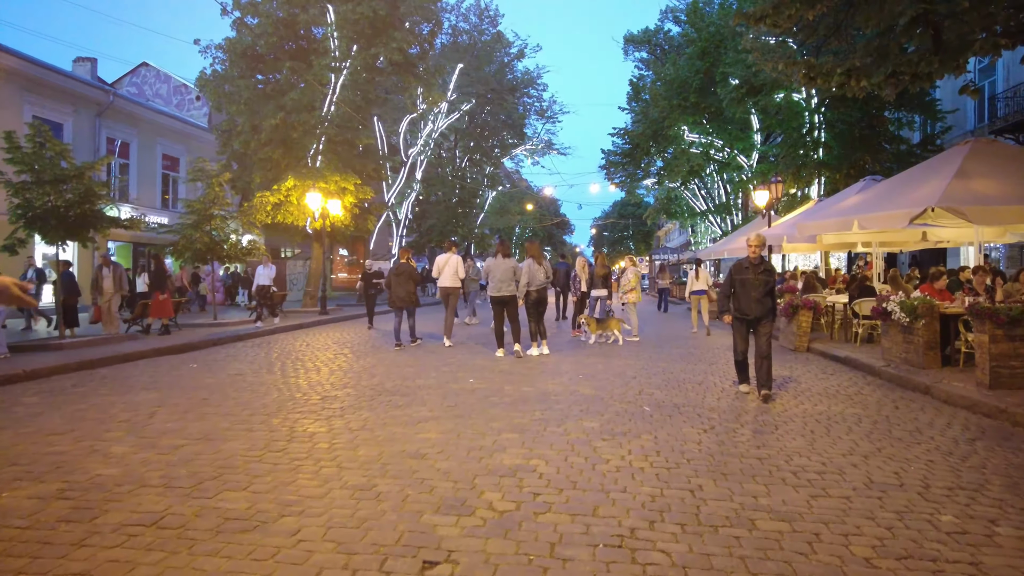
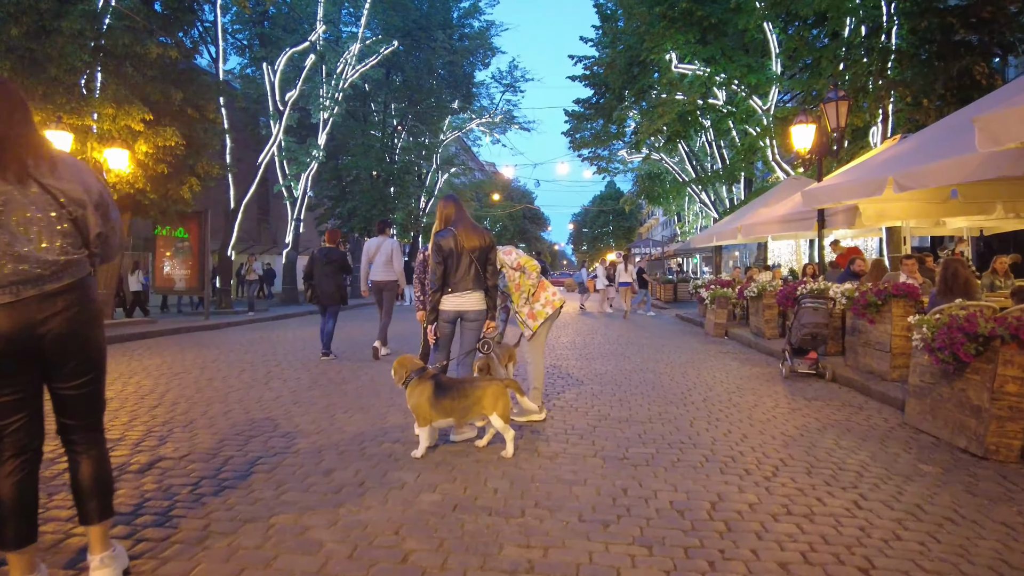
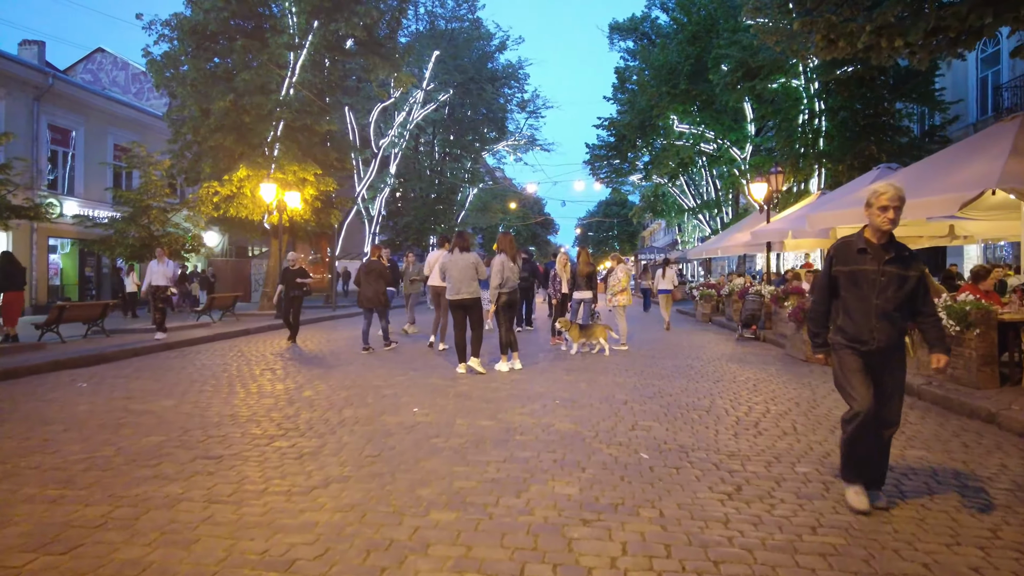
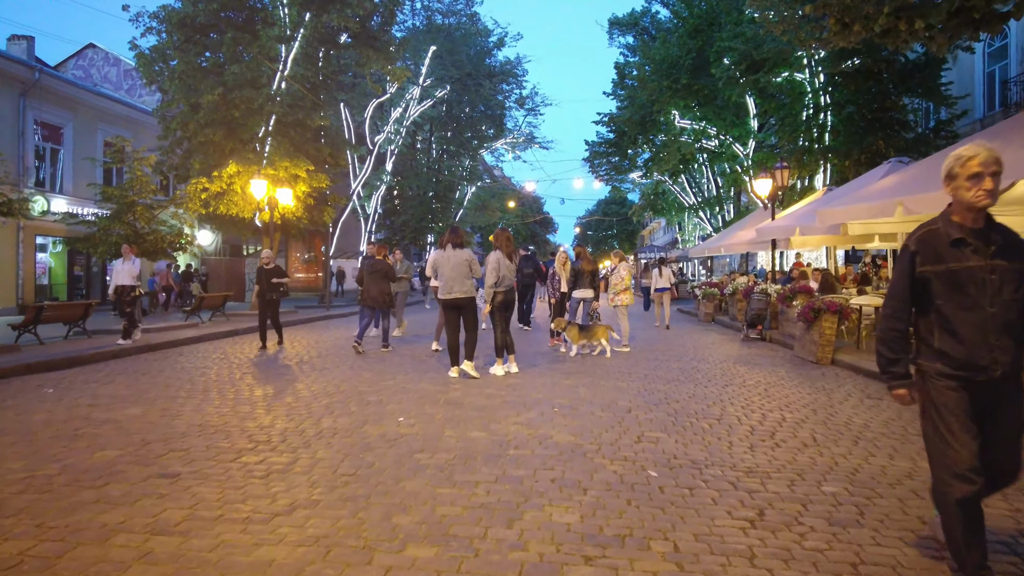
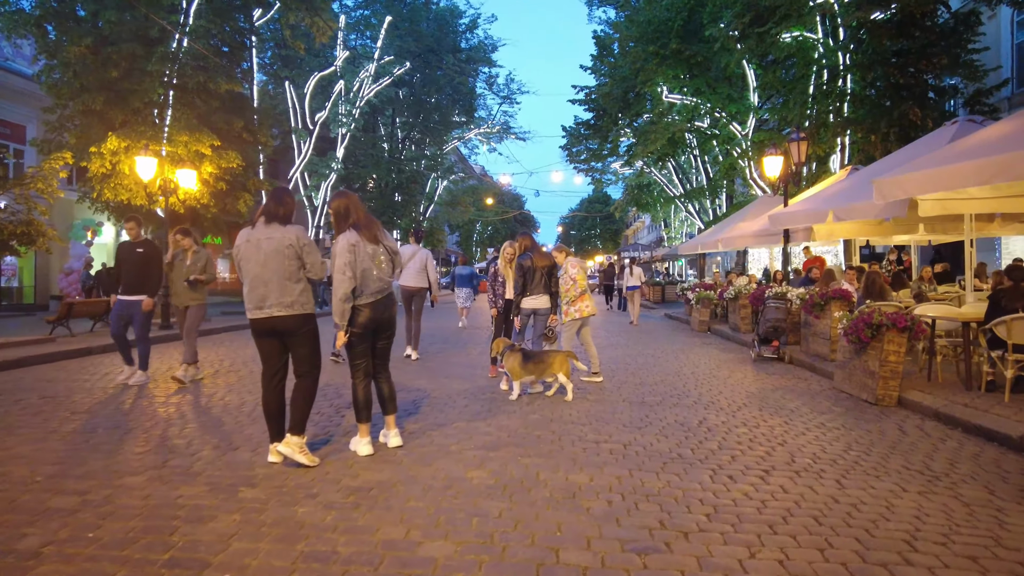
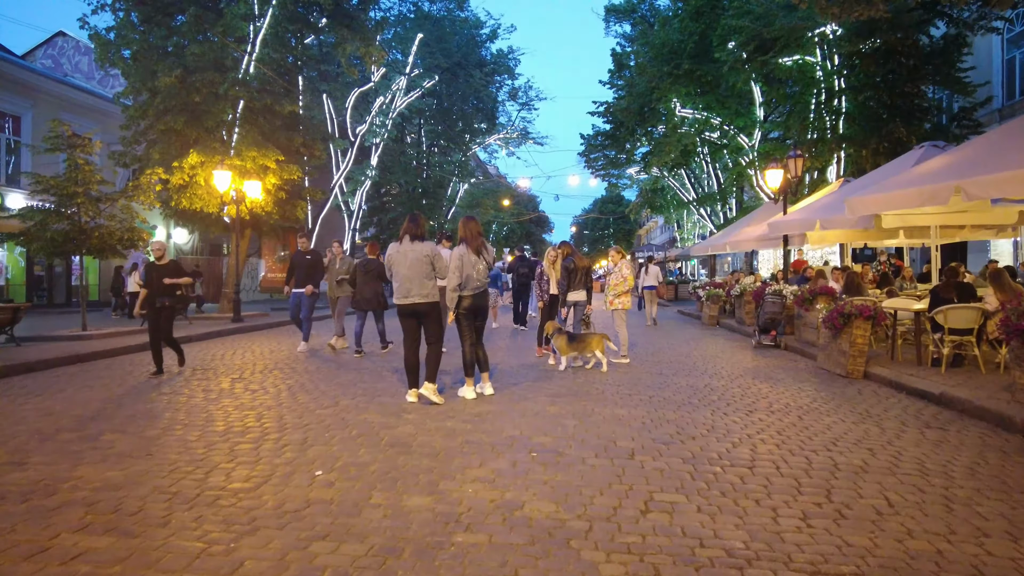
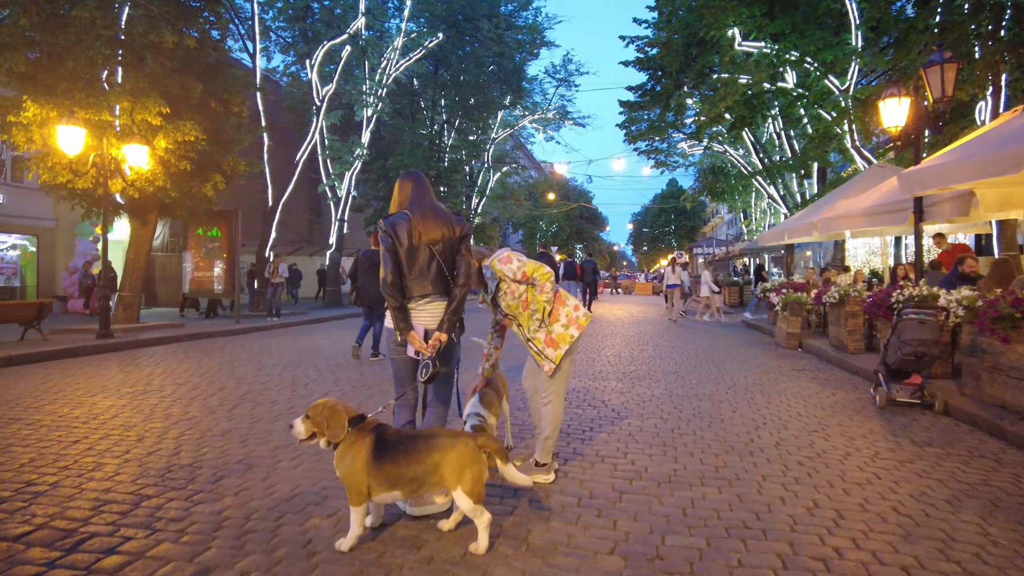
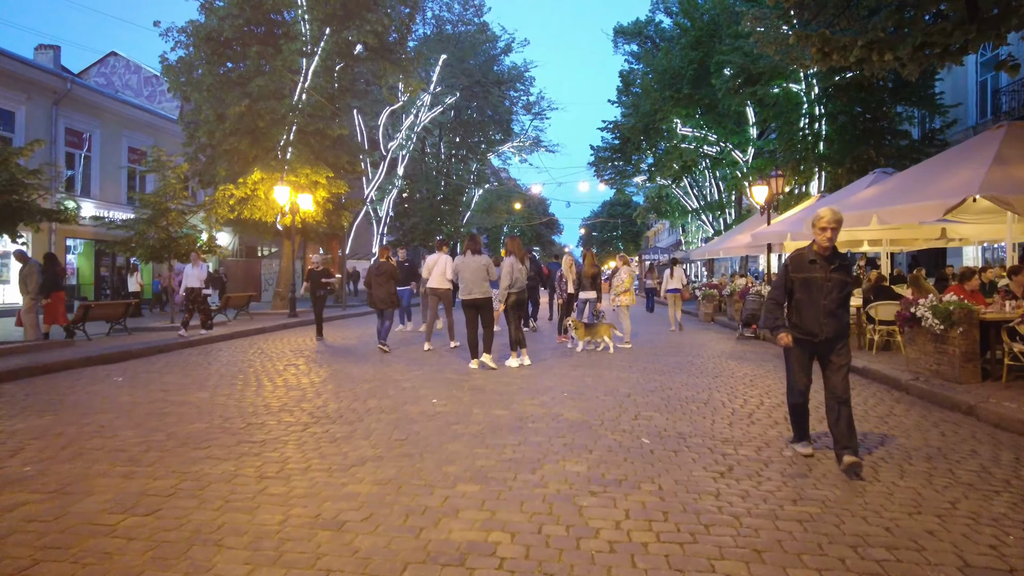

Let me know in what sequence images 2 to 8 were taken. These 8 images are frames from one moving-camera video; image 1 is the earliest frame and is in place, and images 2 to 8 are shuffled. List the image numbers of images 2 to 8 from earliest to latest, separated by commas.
8, 3, 4, 6, 5, 2, 7
